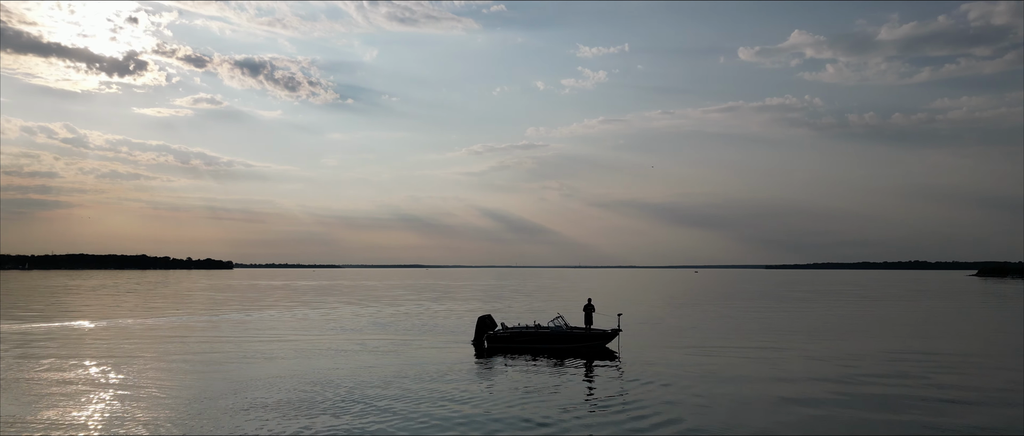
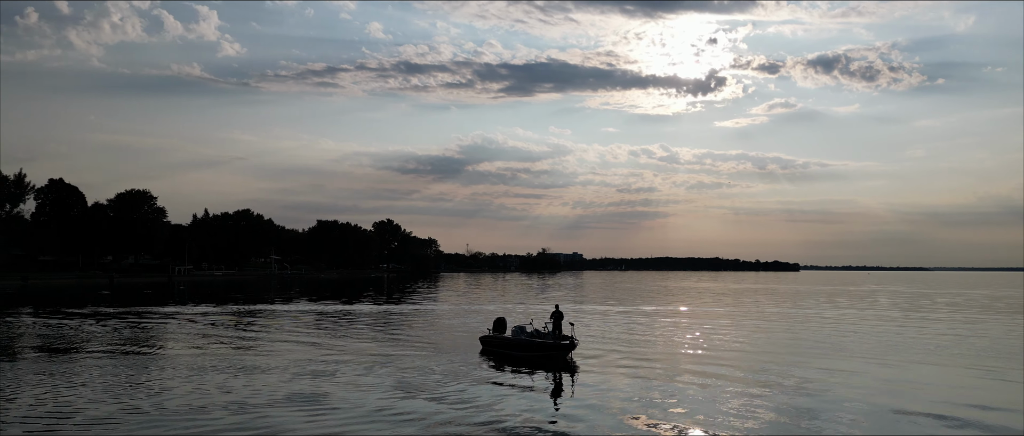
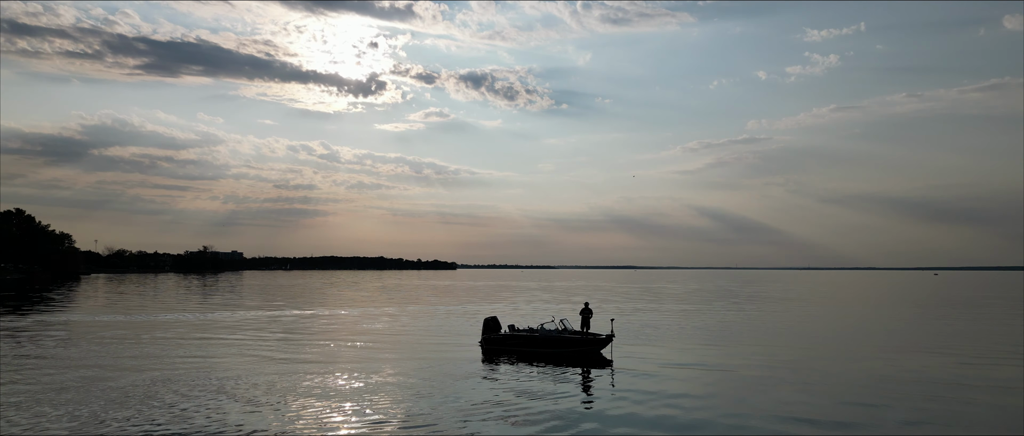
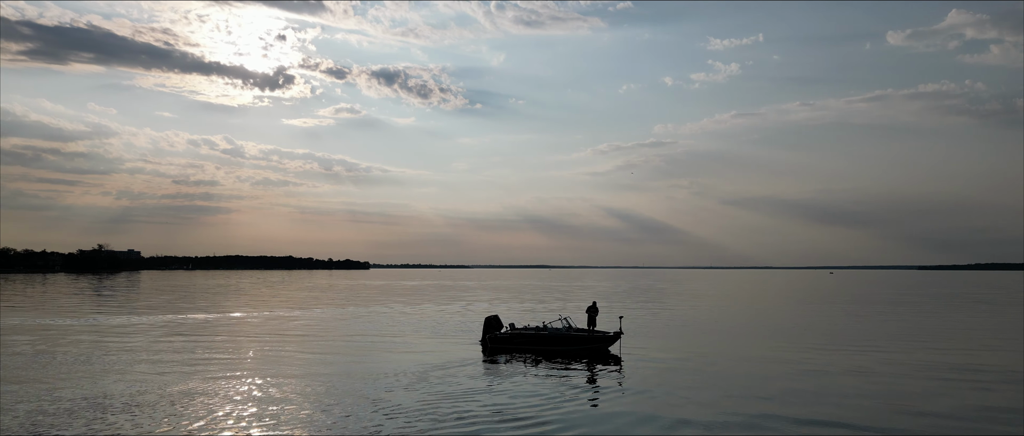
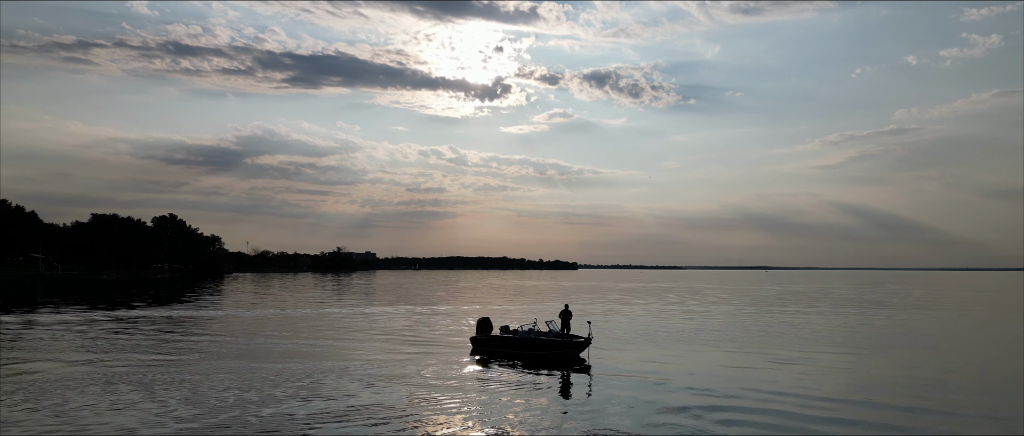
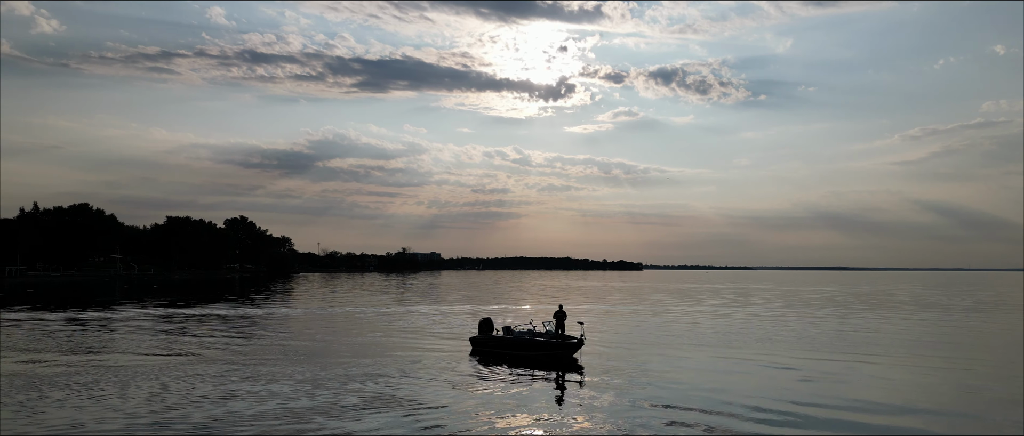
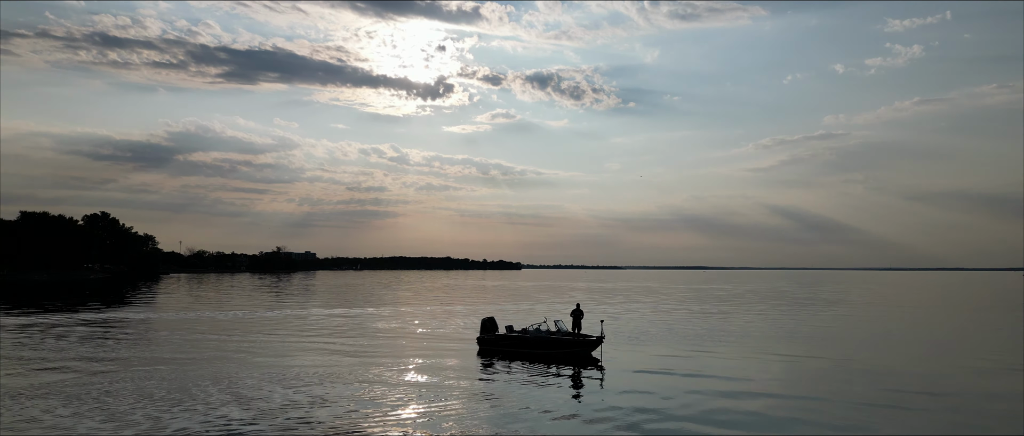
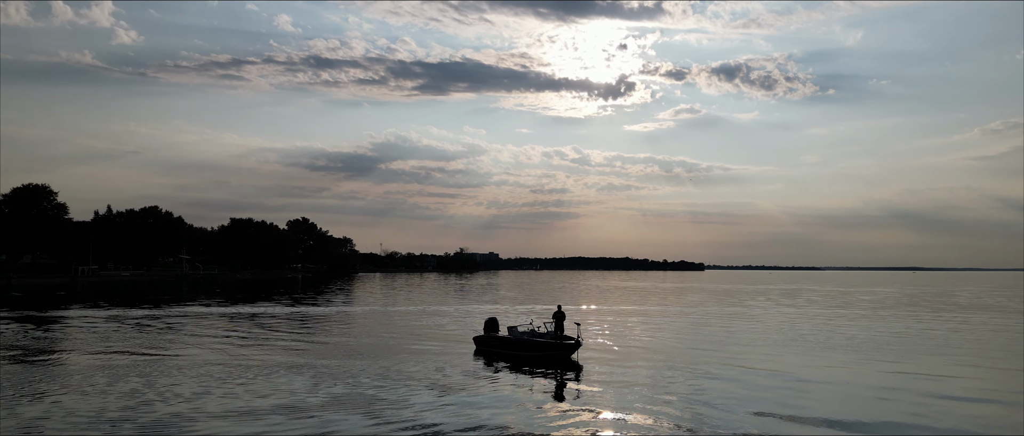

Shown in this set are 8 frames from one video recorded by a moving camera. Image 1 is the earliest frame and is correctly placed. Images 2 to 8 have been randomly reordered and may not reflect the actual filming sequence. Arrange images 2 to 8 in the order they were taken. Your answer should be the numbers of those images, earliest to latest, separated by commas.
4, 3, 7, 5, 6, 8, 2
